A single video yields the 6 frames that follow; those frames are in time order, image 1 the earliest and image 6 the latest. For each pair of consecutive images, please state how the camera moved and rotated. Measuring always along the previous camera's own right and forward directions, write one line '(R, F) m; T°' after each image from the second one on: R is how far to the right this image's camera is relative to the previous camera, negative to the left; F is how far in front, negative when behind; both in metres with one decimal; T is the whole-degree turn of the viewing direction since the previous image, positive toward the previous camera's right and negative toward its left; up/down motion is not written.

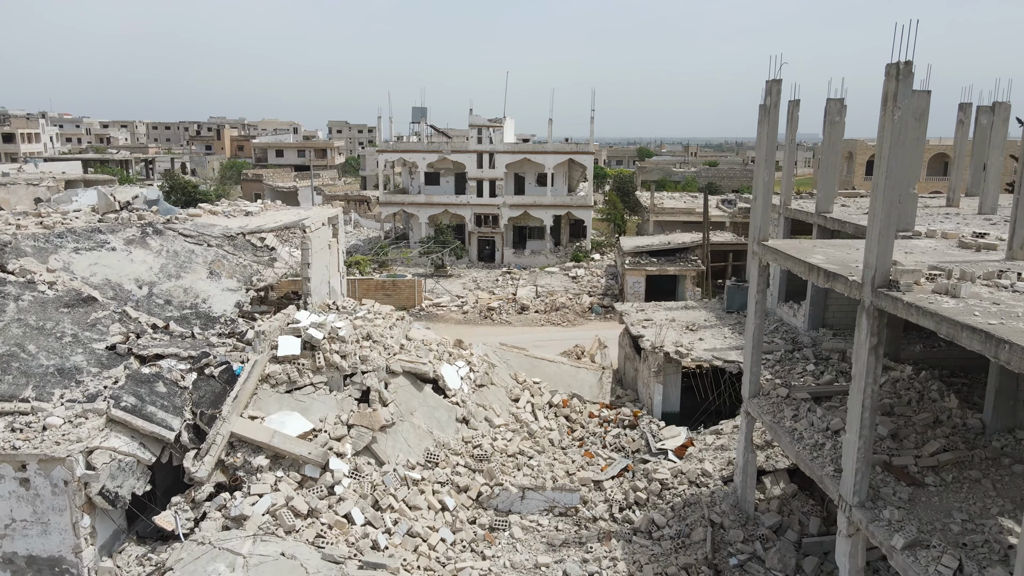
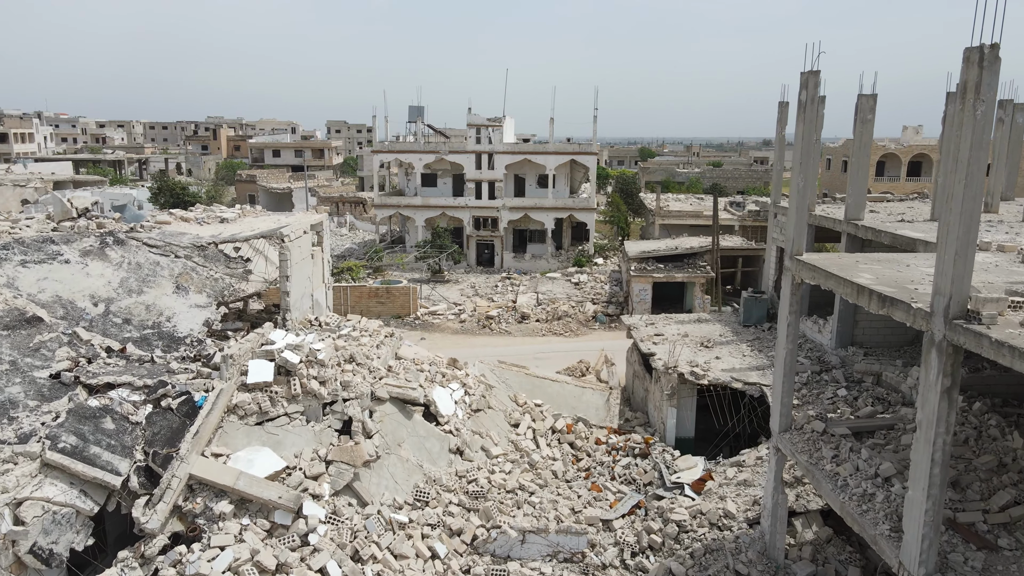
(0.0, +1.3) m; 0°
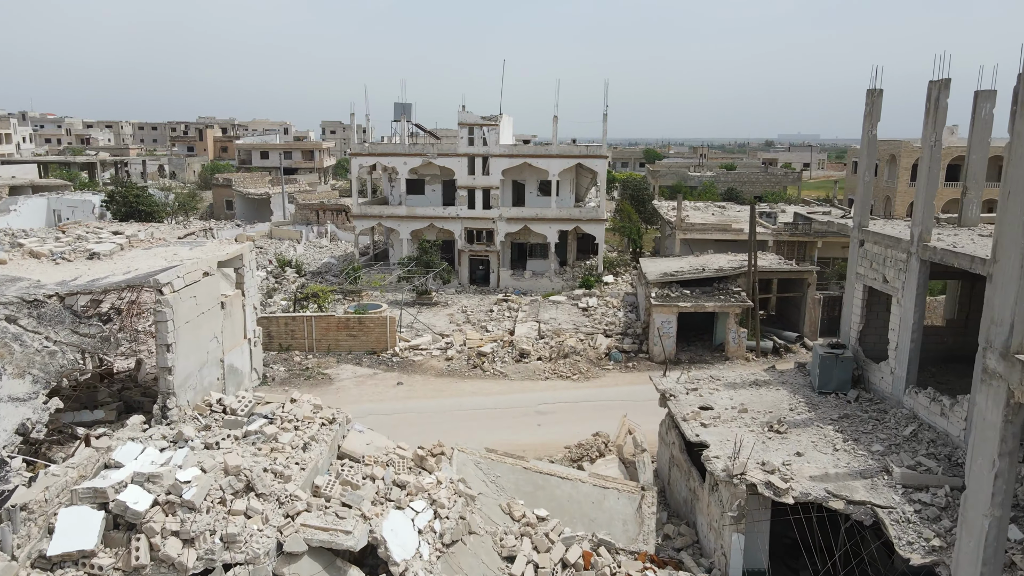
(+0.1, +4.3) m; 0°
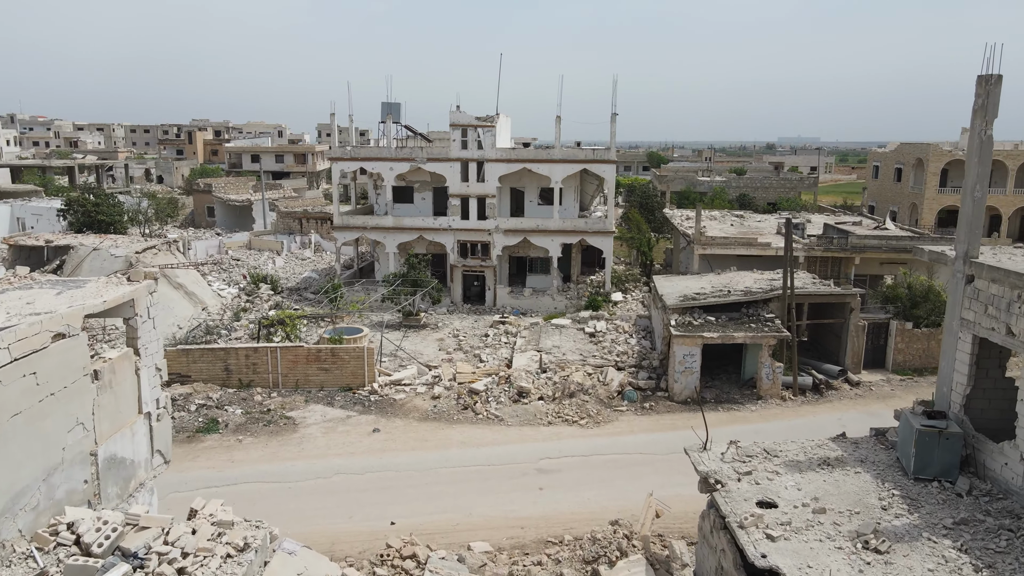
(+0.1, +3.0) m; 0°
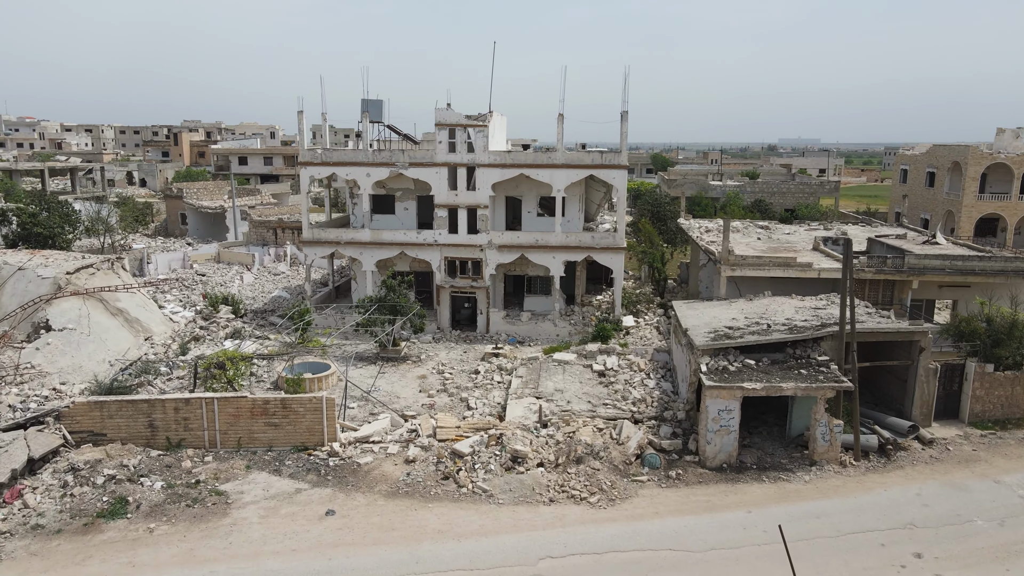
(+0.1, +3.6) m; 0°
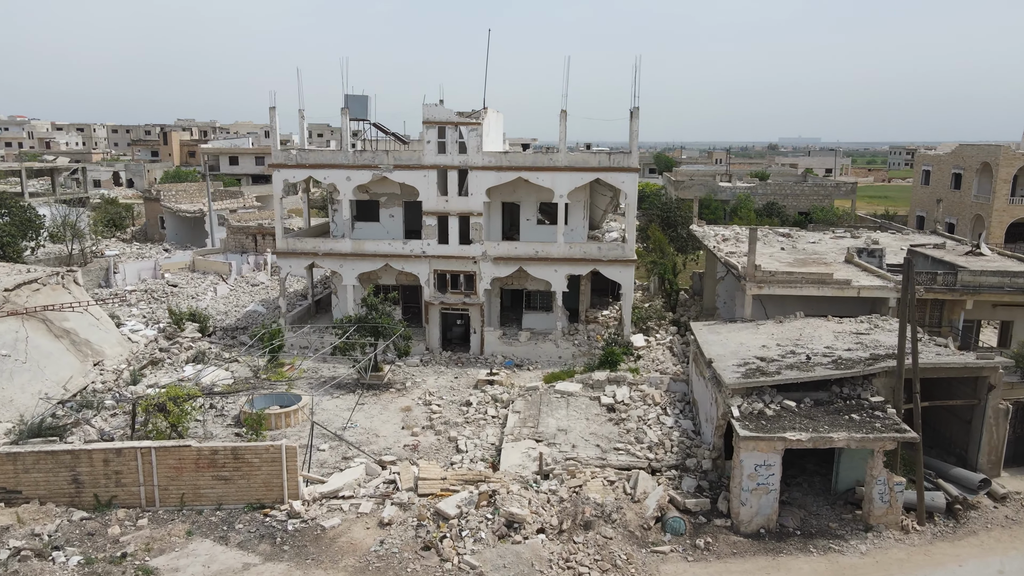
(+0.1, +2.5) m; 0°
